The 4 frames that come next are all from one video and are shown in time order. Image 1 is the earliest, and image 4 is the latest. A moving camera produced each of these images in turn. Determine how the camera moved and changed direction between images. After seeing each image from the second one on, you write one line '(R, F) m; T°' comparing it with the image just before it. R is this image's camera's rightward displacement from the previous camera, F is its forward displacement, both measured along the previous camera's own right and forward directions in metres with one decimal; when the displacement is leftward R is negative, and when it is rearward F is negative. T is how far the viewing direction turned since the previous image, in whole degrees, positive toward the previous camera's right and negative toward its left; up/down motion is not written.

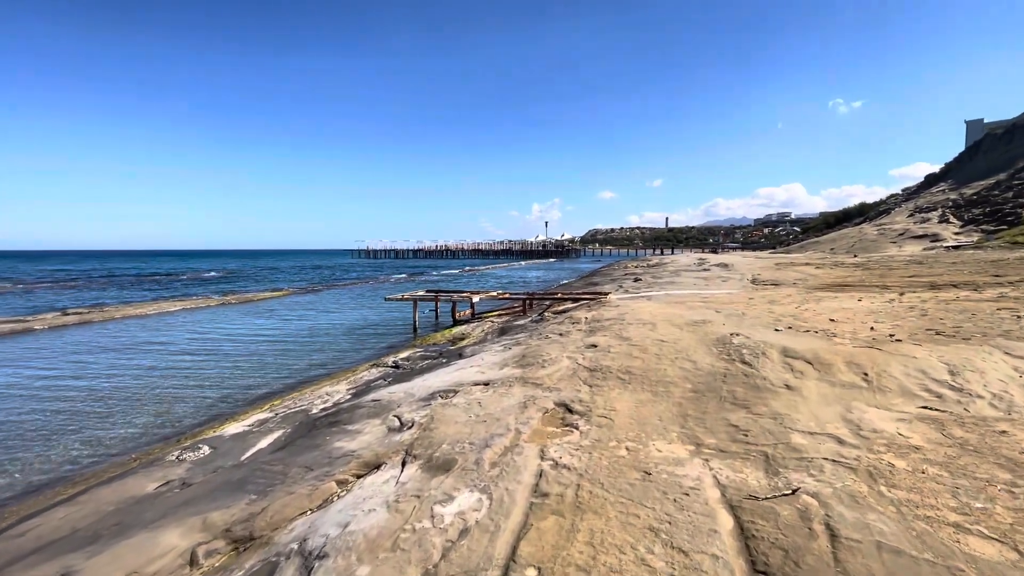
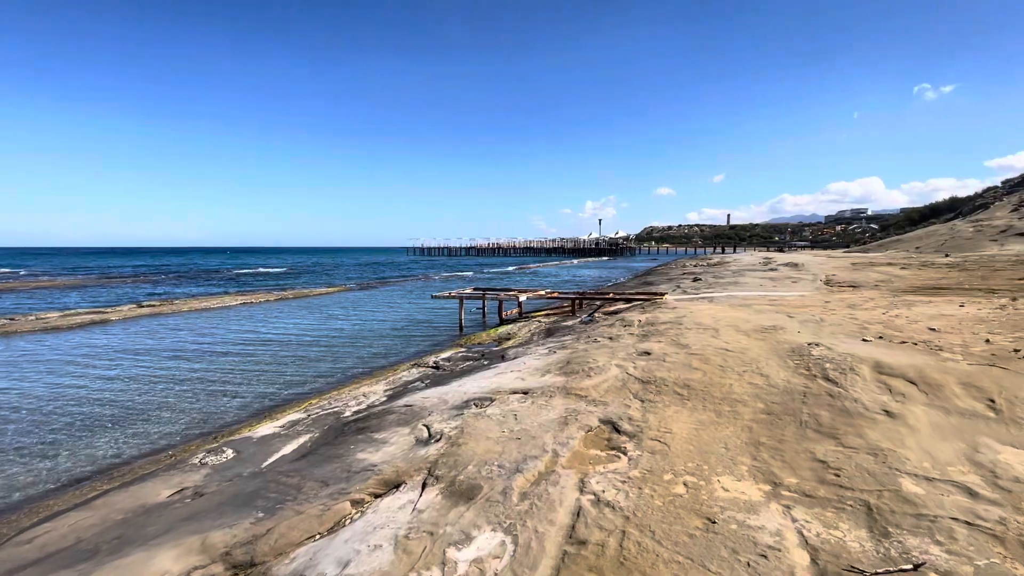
(+0.2, +0.8) m; -6°
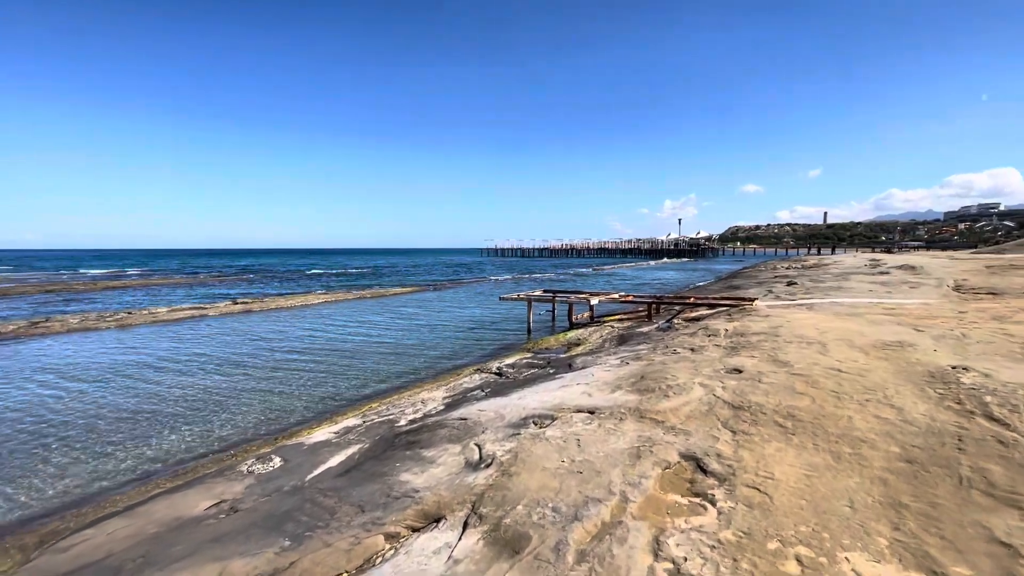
(+0.1, +0.9) m; -9°
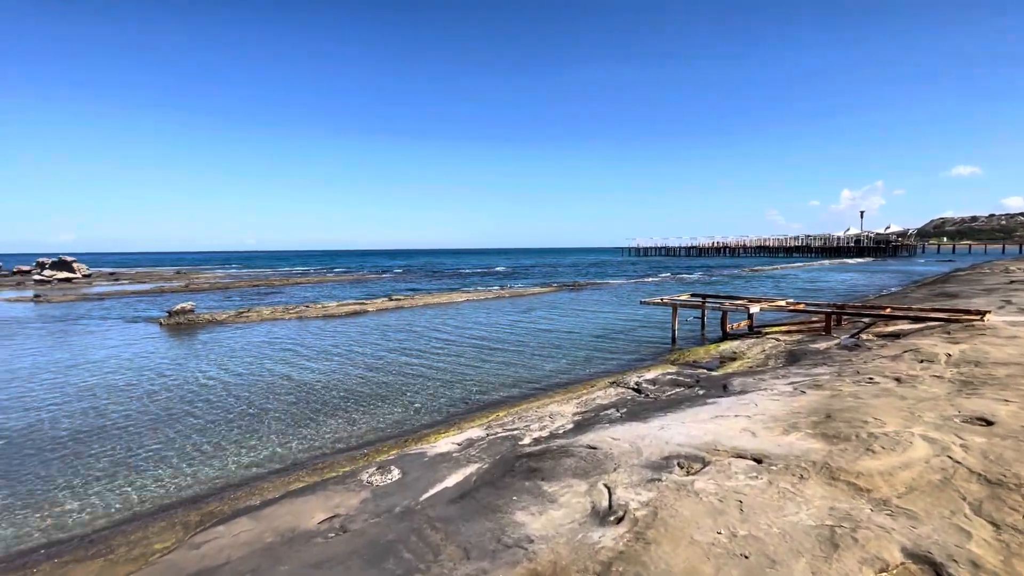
(0.0, +1.0) m; -17°
